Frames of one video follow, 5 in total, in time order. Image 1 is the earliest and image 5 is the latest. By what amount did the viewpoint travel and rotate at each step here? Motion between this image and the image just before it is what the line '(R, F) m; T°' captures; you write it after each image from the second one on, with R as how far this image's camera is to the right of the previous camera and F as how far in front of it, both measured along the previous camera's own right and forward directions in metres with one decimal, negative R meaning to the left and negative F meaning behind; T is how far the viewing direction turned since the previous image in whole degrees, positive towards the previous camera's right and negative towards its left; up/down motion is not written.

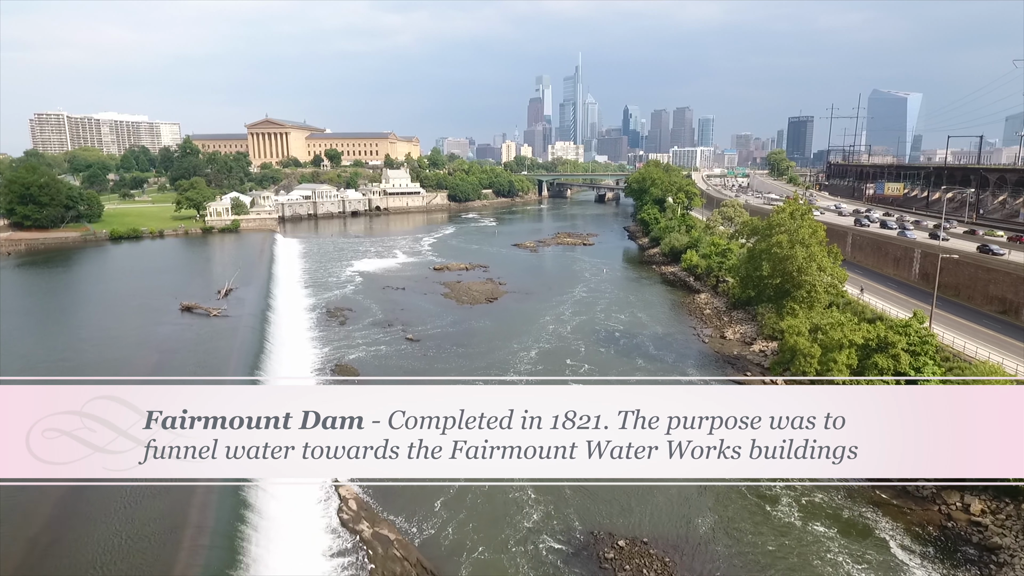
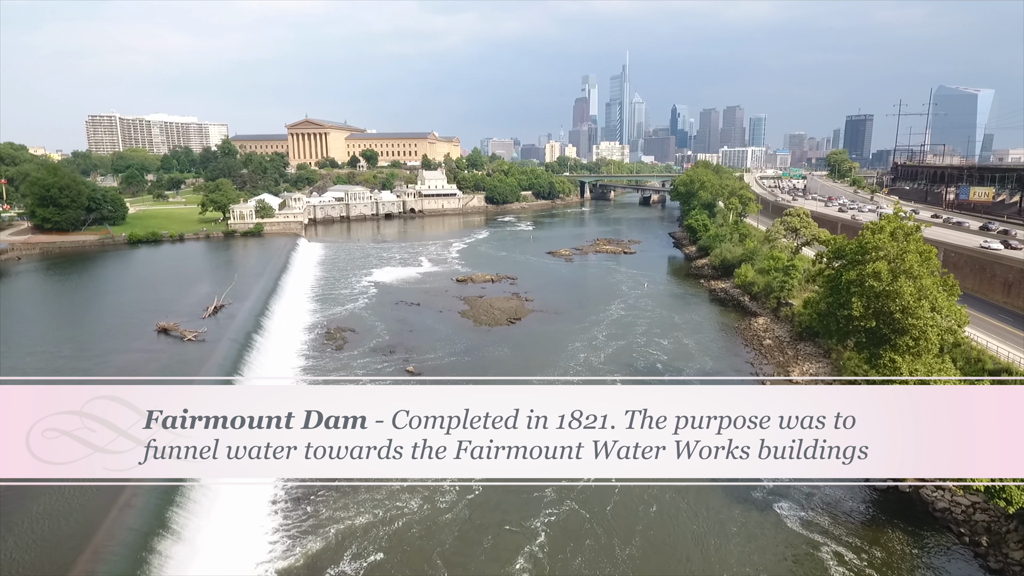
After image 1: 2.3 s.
(+0.8, +3.8) m; -4°
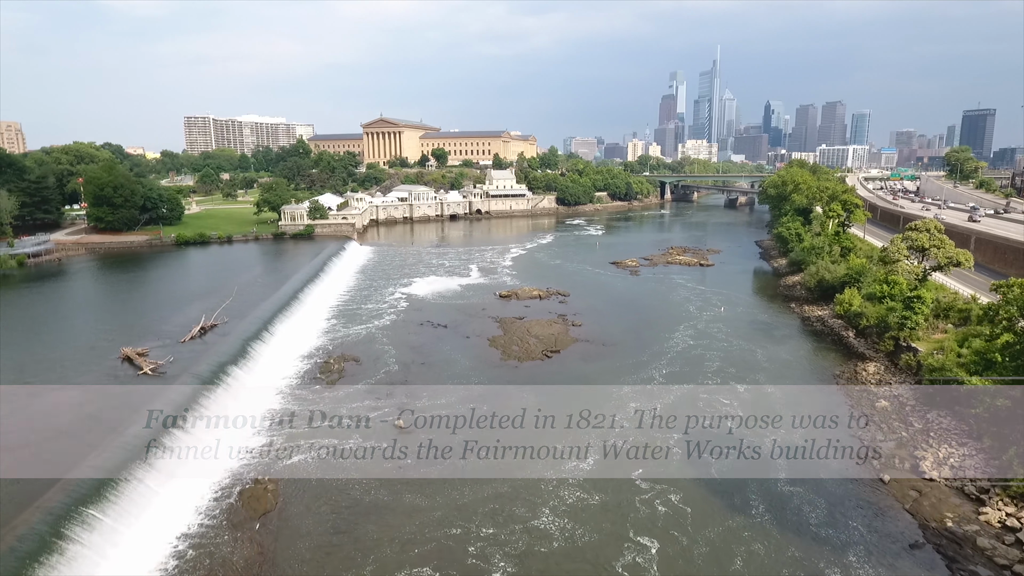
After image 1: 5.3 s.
(+1.5, +4.7) m; -8°
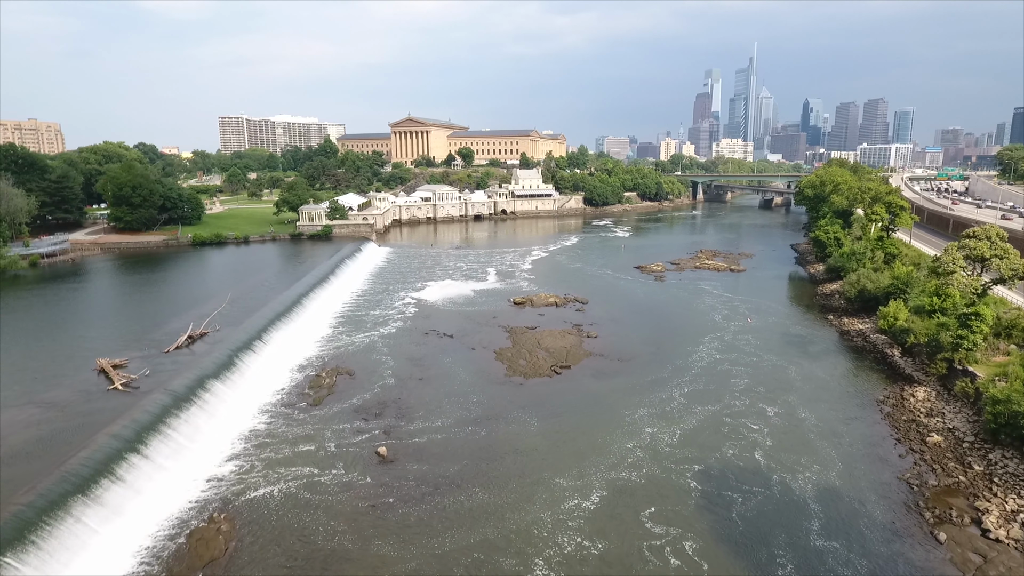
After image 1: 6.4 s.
(+0.8, +1.7) m; -3°
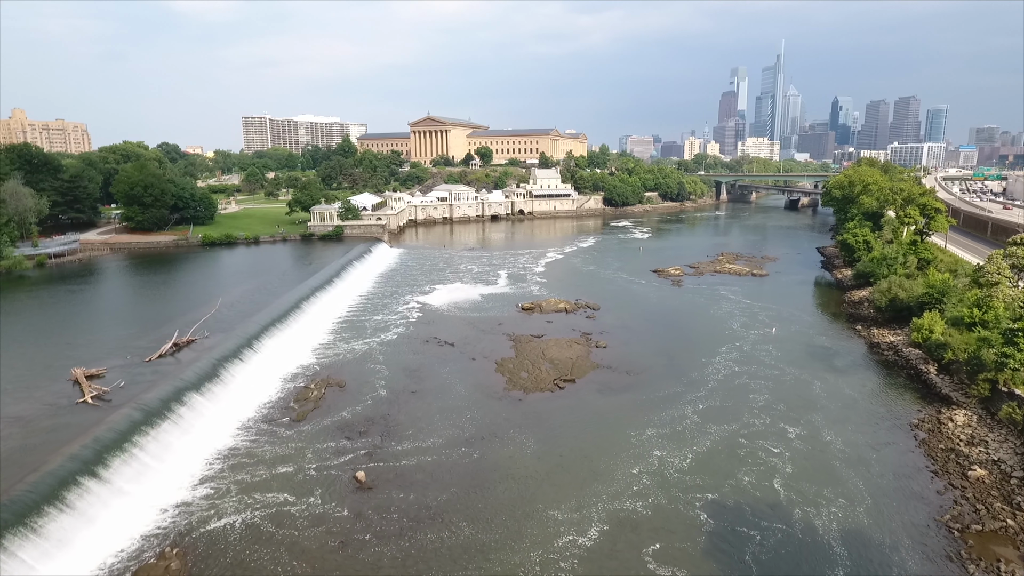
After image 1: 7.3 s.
(+0.7, +1.3) m; -2°
